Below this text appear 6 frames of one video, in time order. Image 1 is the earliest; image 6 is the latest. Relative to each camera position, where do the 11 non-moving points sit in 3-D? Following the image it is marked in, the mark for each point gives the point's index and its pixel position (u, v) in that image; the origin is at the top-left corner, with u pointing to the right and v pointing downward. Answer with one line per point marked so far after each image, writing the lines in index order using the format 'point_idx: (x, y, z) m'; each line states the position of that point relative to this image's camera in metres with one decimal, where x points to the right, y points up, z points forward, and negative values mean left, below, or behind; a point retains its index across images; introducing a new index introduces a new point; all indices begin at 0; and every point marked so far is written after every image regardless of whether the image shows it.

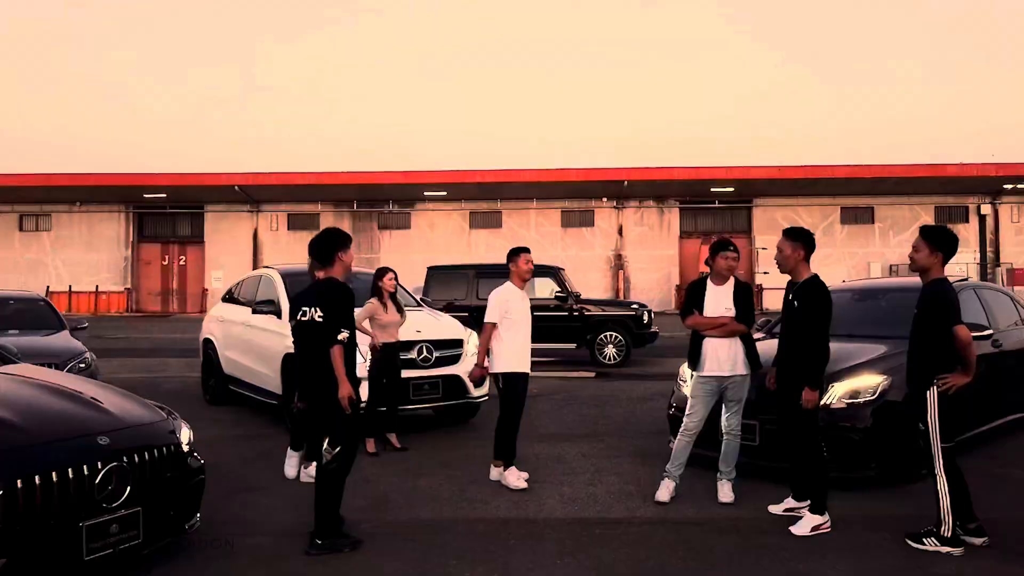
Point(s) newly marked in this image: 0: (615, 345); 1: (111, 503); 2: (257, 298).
0: (+1.8, -1.0, +14.0) m
1: (-1.7, -0.9, +3.5) m
2: (-2.7, -0.1, +8.7) m
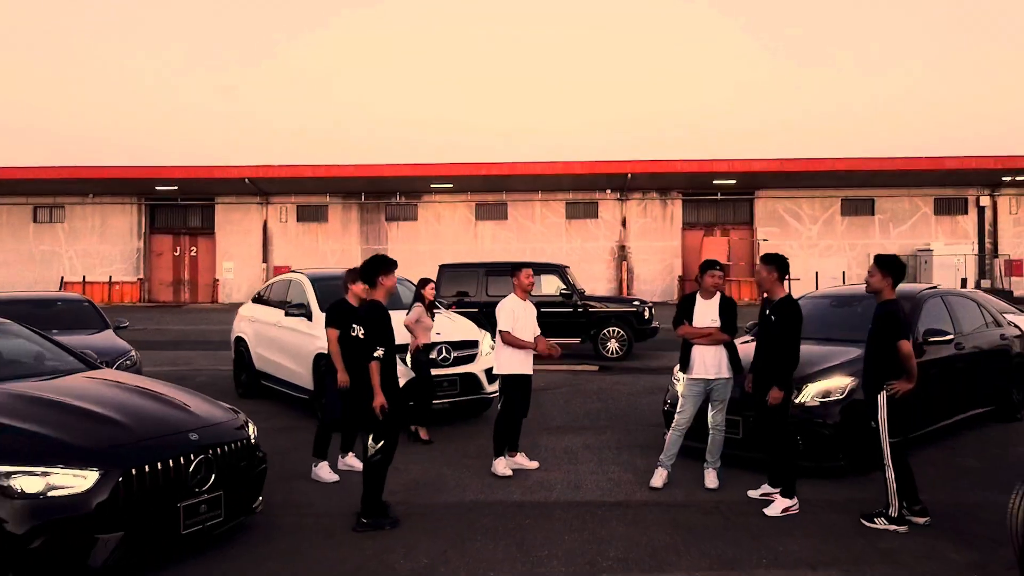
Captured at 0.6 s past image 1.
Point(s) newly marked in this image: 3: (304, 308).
0: (+1.9, -0.9, +14.8) m
1: (-1.6, -1.0, +4.3) m
2: (-2.6, -0.2, +9.5) m
3: (-2.2, -0.2, +8.9) m
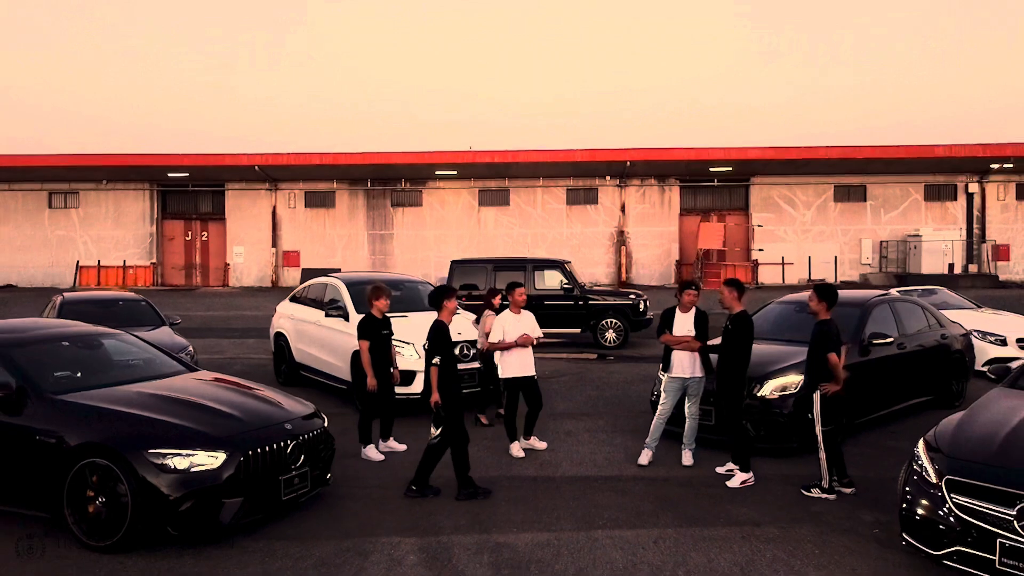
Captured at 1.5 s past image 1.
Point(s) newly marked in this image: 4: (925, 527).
0: (+2.0, -0.8, +16.1) m
1: (-1.5, -1.2, +5.6) m
2: (-2.4, -0.2, +10.8) m
3: (-2.1, -0.3, +10.2) m
4: (+2.3, -1.3, +4.5) m
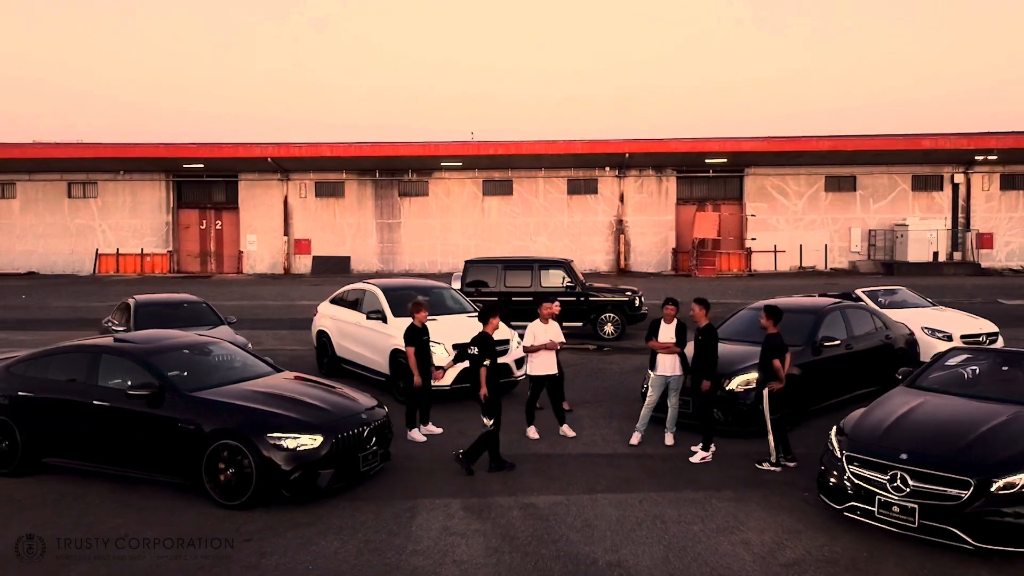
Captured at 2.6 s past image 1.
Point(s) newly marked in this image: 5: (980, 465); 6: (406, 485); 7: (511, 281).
0: (+2.2, -0.8, +17.9) m
1: (-1.3, -1.4, +7.4) m
2: (-2.3, -0.3, +12.6) m
3: (-1.9, -0.4, +12.0) m
4: (+2.5, -1.5, +6.3) m
5: (+3.2, -1.2, +5.7) m
6: (-1.0, -1.8, +7.6) m
7: (0.0, +0.1, +17.8) m
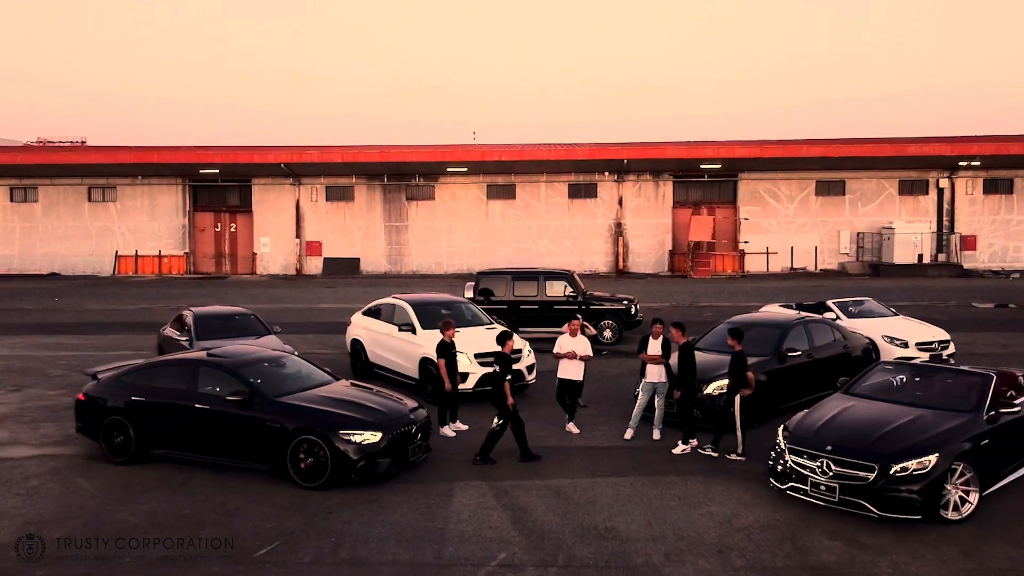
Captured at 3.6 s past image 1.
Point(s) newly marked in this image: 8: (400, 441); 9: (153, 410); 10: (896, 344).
0: (+2.4, -1.0, +19.8) m
1: (-1.1, -1.7, +9.3) m
2: (-2.1, -0.5, +14.5) m
3: (-1.7, -0.6, +13.9) m
4: (+2.7, -1.9, +8.2) m
5: (+3.4, -1.5, +7.6) m
6: (-0.8, -2.1, +9.5) m
7: (+0.2, -0.1, +19.7) m
8: (-1.2, -1.7, +9.0) m
9: (-4.2, -1.4, +9.6) m
10: (+7.0, -1.0, +15.0) m
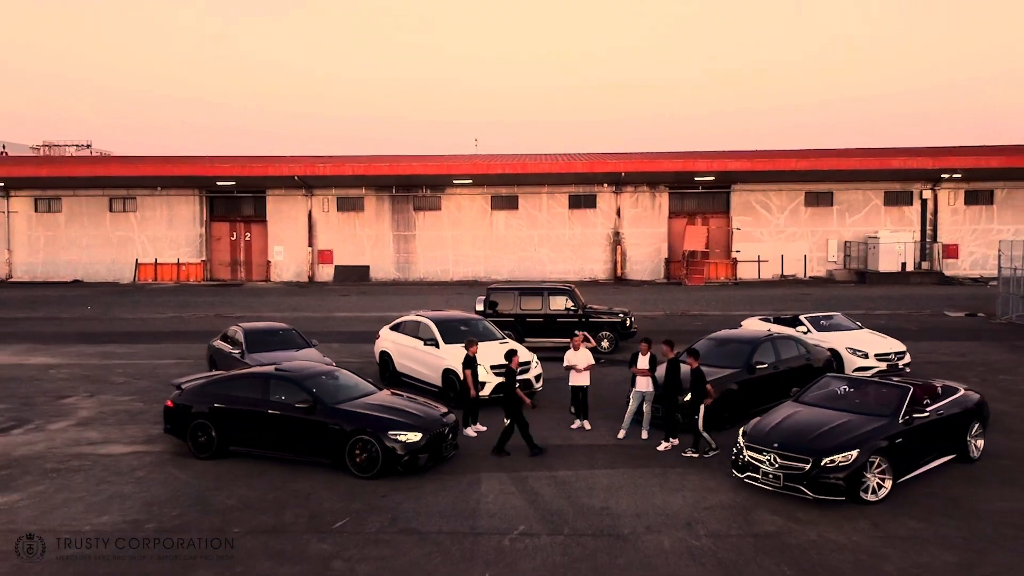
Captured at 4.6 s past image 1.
0: (+2.6, -1.4, +22.0) m
1: (-0.9, -2.1, +11.5) m
2: (-1.9, -0.9, +16.6) m
3: (-1.5, -1.0, +16.1) m
4: (+2.9, -2.2, +10.4) m
5: (+3.6, -1.9, +9.8) m
6: (-0.6, -2.5, +11.6) m
7: (+0.4, -0.5, +21.8) m
8: (-1.1, -2.1, +11.2) m
9: (-4.0, -1.8, +11.8) m
10: (+7.2, -1.4, +17.2) m
